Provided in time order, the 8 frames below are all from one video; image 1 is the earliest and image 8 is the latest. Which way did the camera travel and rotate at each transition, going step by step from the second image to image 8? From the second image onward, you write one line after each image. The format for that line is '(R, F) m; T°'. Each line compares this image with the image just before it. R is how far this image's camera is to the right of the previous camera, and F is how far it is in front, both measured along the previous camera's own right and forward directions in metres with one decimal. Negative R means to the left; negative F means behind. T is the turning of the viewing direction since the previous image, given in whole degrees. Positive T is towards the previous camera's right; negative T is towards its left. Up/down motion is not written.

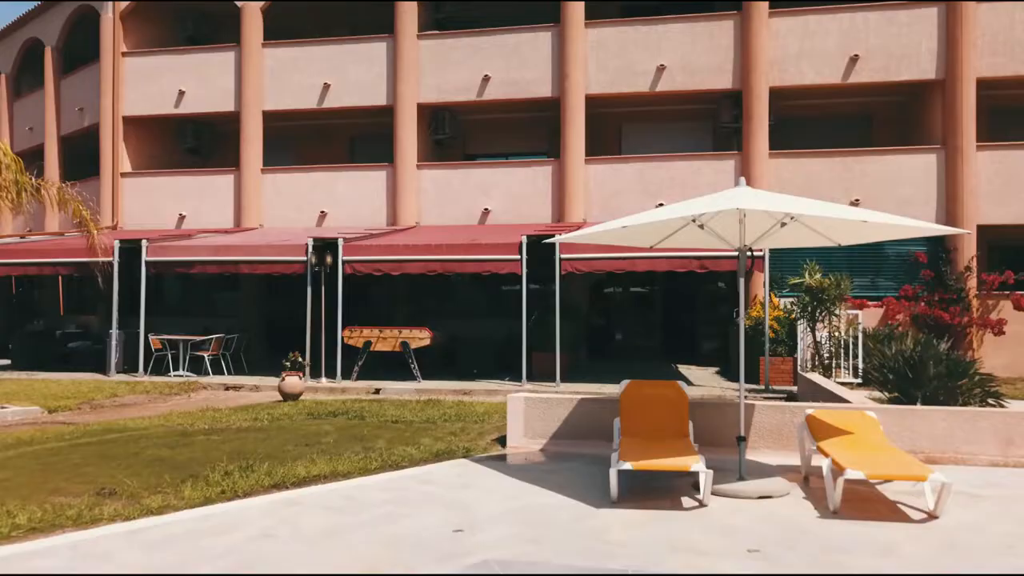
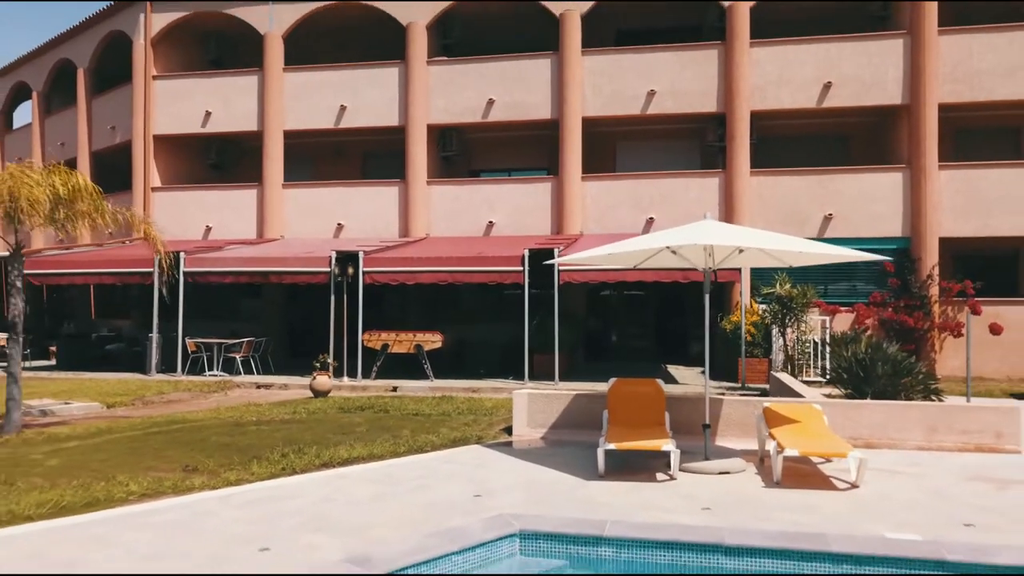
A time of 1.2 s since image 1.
(-0.1, -1.9) m; 0°
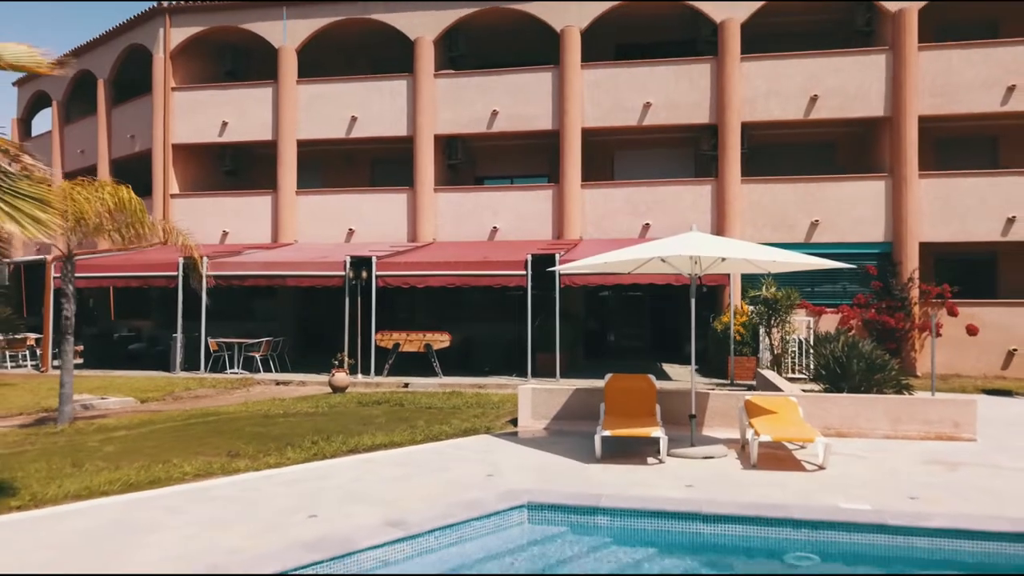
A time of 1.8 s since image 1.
(-0.1, -1.3) m; 0°
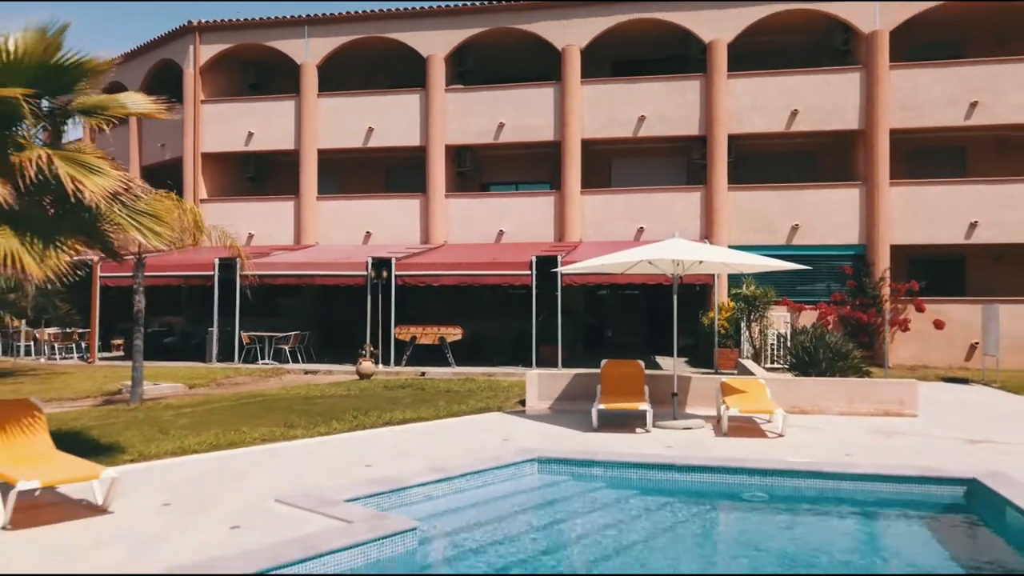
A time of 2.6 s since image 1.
(-0.2, -2.2) m; 0°
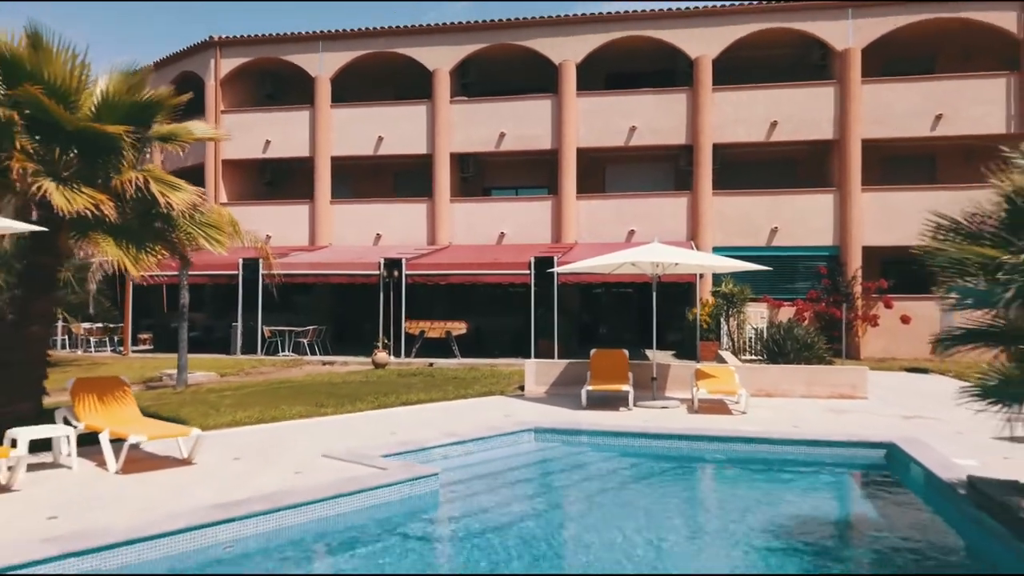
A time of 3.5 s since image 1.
(0.0, -2.1) m; 0°
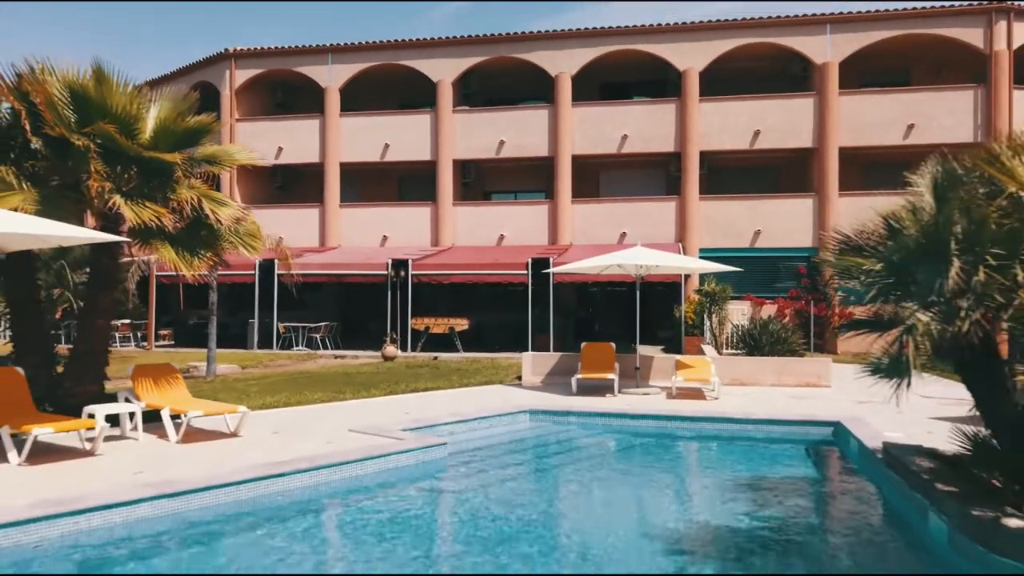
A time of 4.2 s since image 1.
(+0.1, -1.9) m; 0°
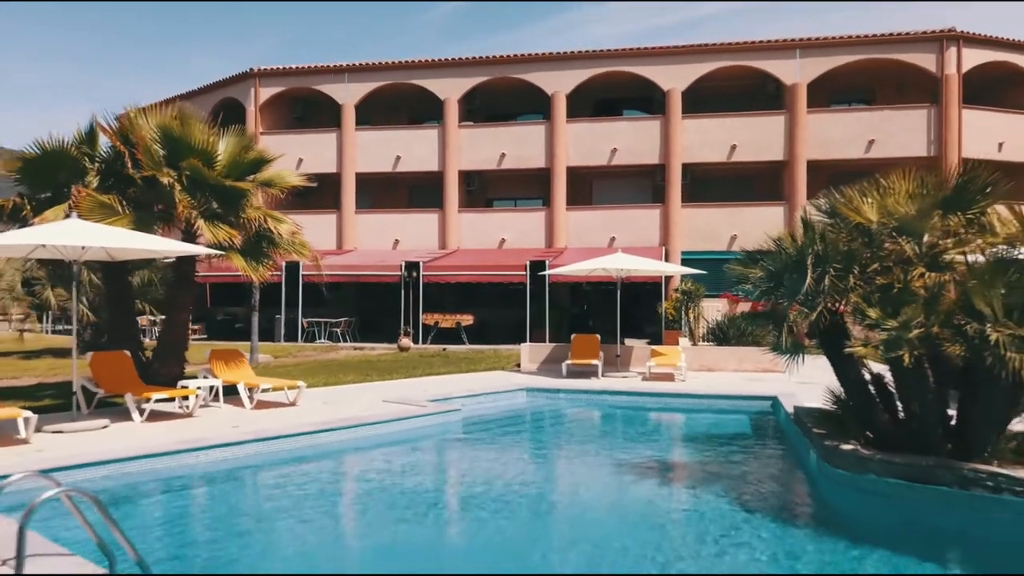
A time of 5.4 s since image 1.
(0.0, -3.3) m; 0°
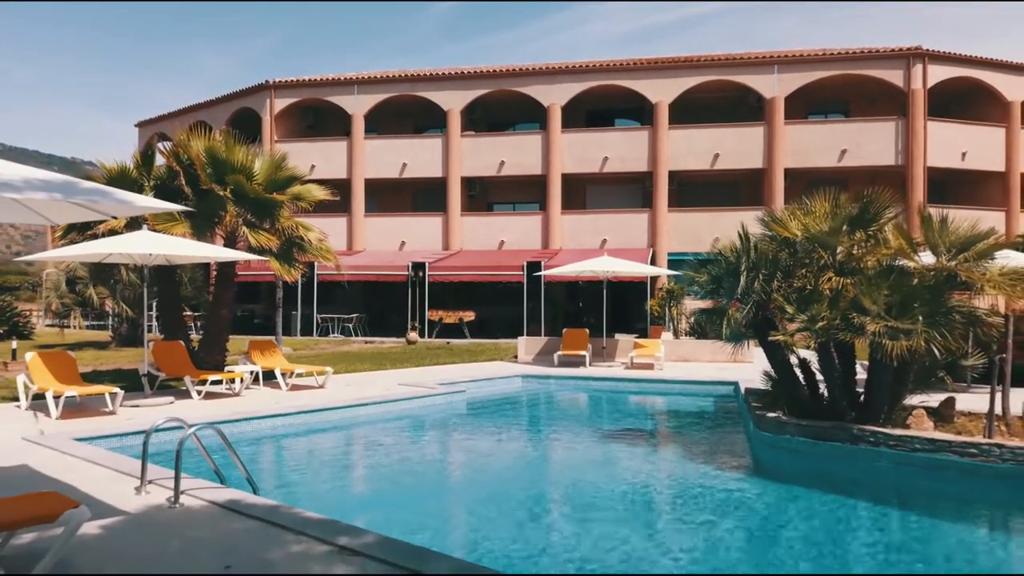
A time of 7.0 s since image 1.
(+0.1, -2.6) m; 0°
